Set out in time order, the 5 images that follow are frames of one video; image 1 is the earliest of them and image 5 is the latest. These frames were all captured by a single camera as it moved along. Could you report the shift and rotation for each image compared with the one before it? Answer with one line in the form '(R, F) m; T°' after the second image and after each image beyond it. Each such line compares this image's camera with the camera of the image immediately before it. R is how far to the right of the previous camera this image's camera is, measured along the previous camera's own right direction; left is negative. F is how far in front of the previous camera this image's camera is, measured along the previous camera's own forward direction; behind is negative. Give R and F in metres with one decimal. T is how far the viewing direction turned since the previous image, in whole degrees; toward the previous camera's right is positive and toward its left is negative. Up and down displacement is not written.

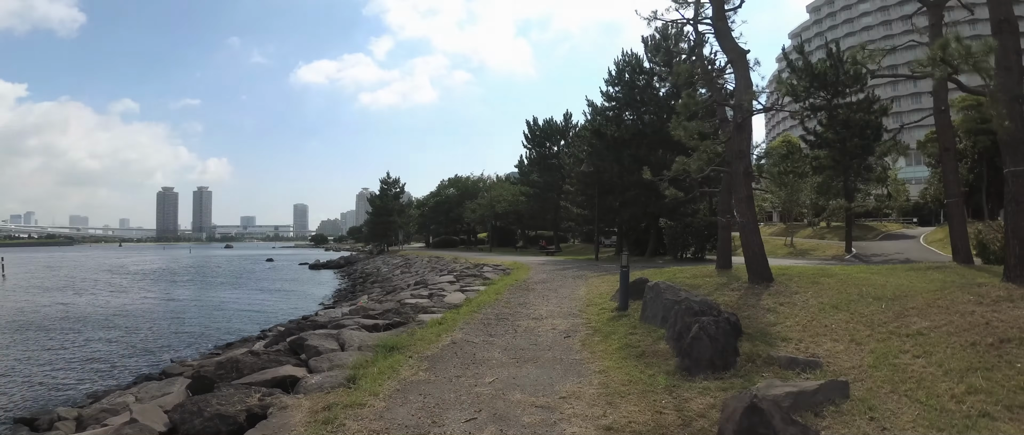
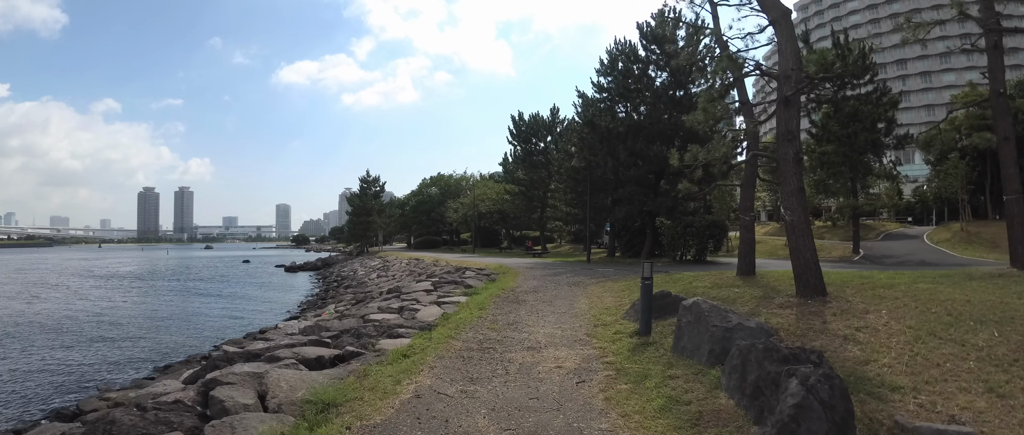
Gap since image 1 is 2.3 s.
(-0.1, +2.1) m; +2°
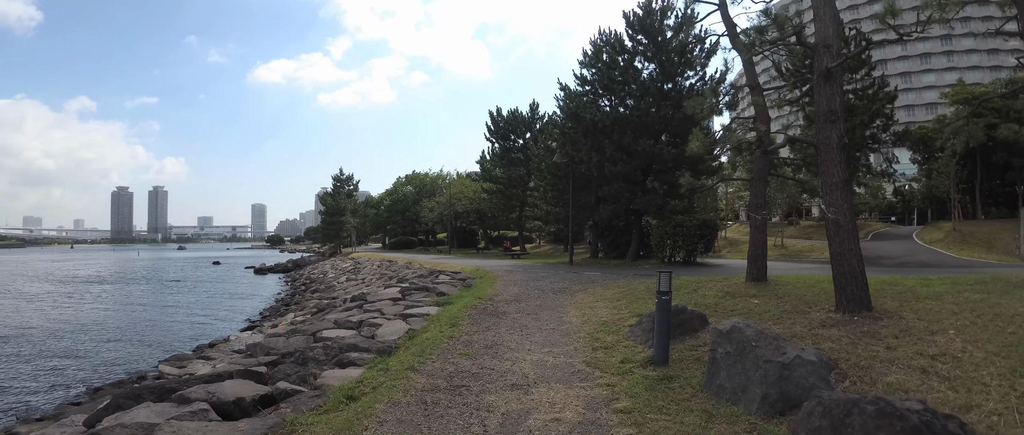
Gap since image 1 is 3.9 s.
(0.0, +1.5) m; +2°
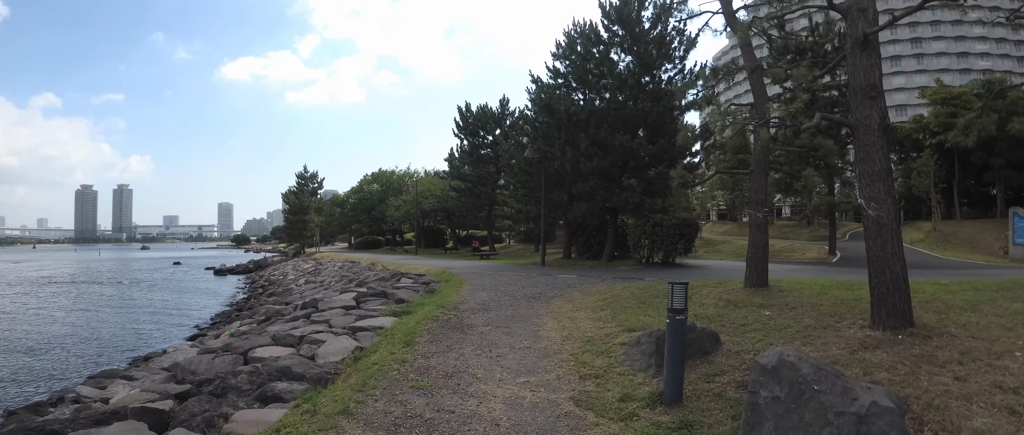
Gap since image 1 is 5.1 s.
(0.0, +1.3) m; +3°
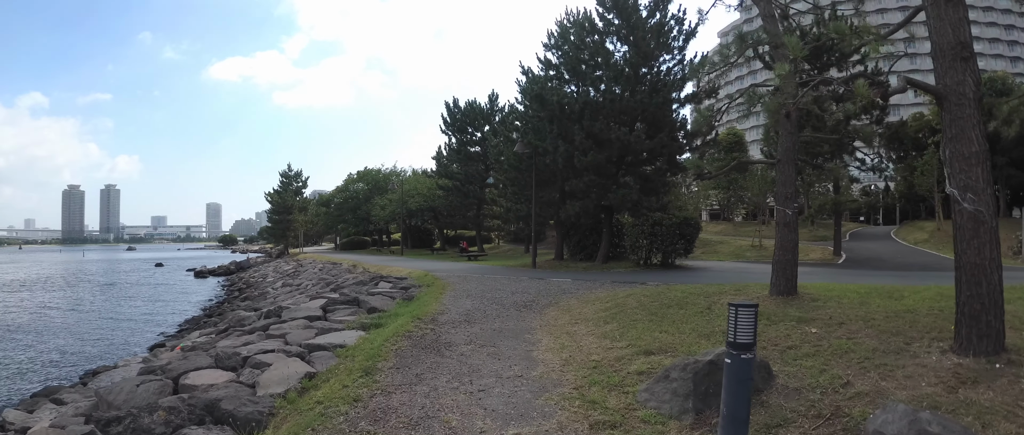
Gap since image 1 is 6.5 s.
(0.0, +1.3) m; +1°
